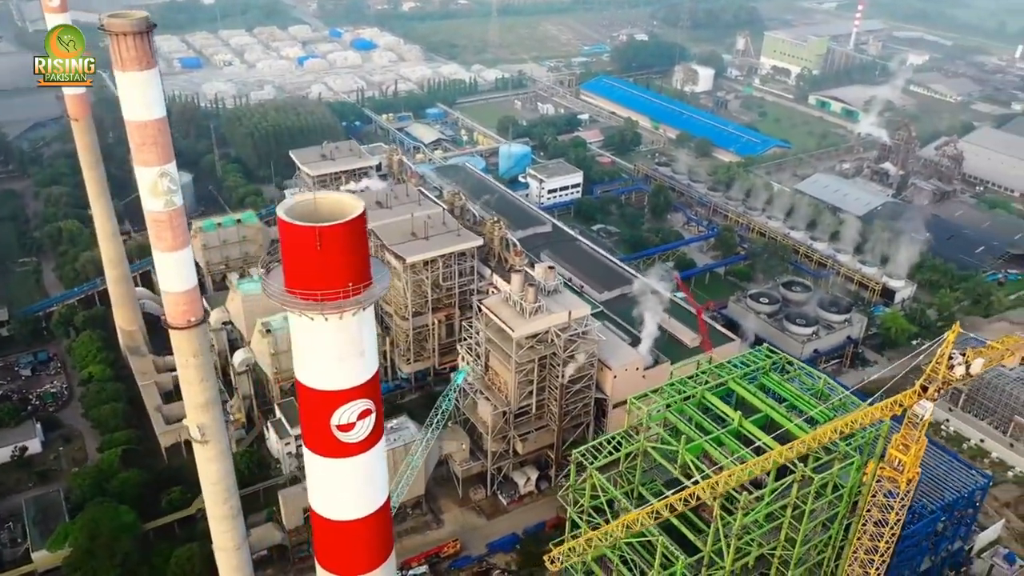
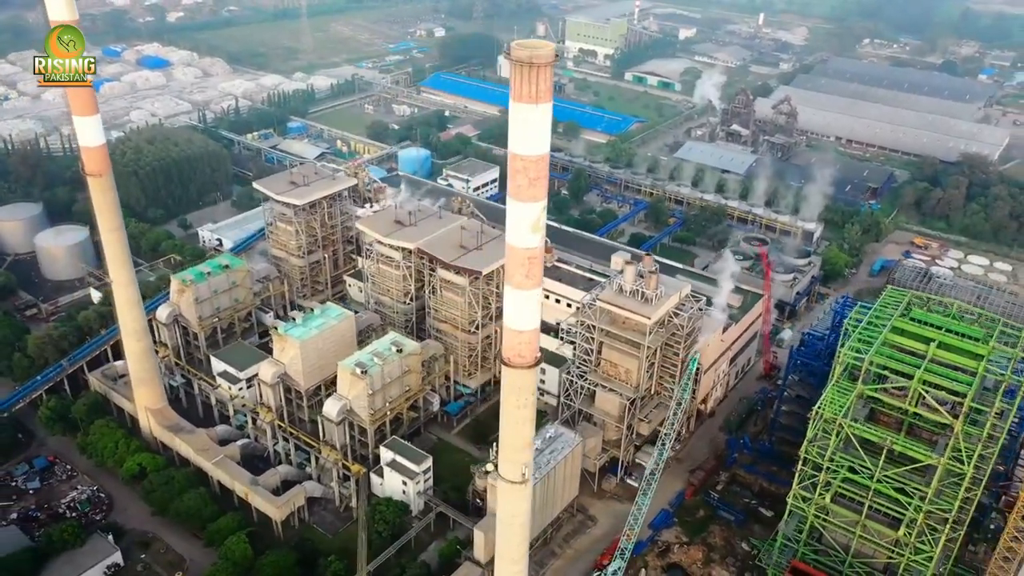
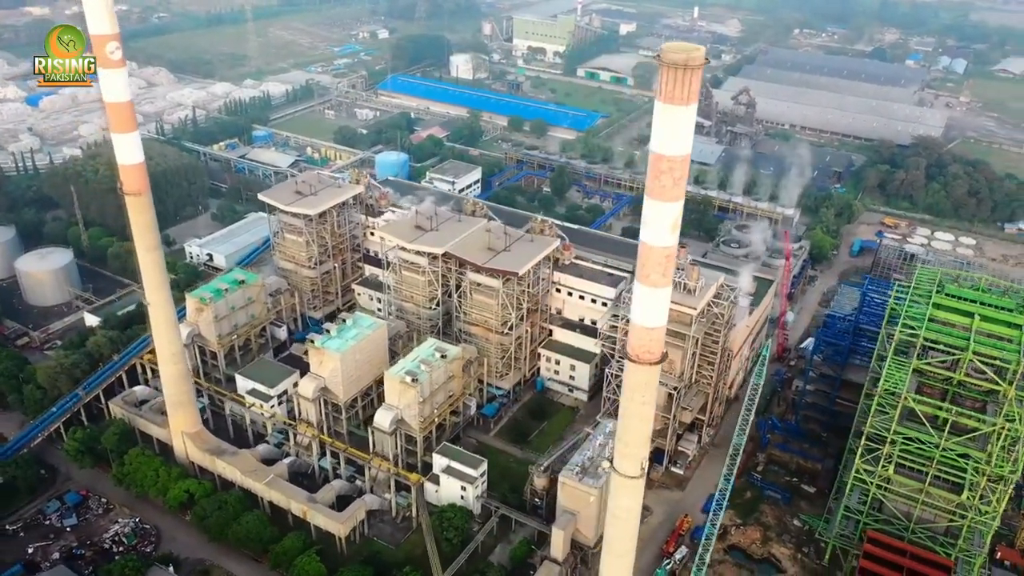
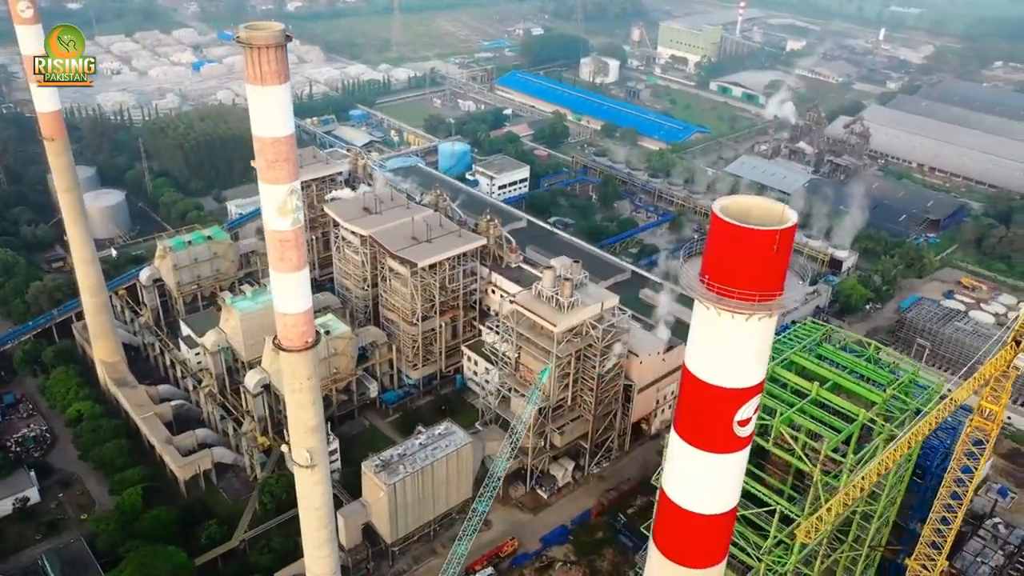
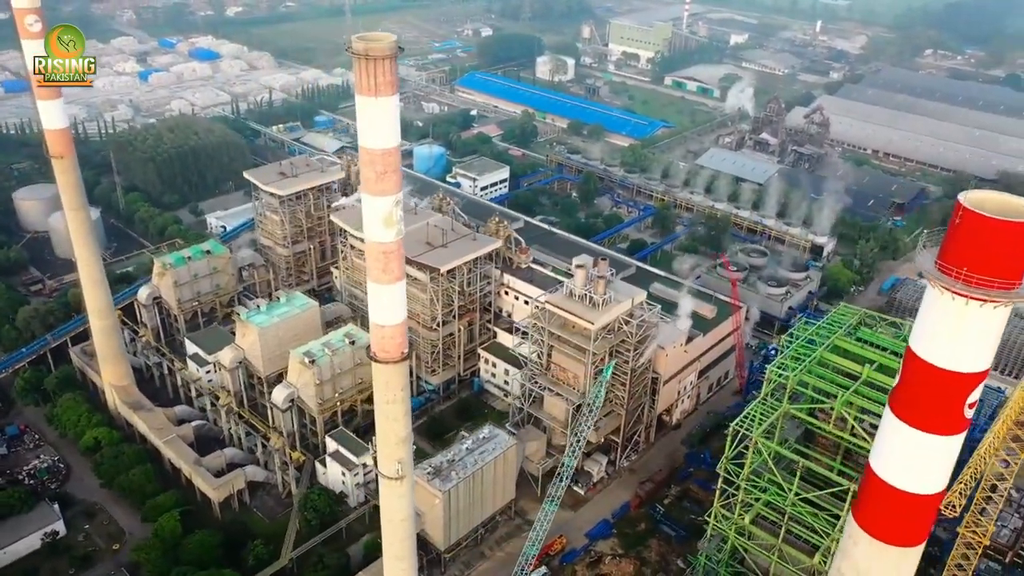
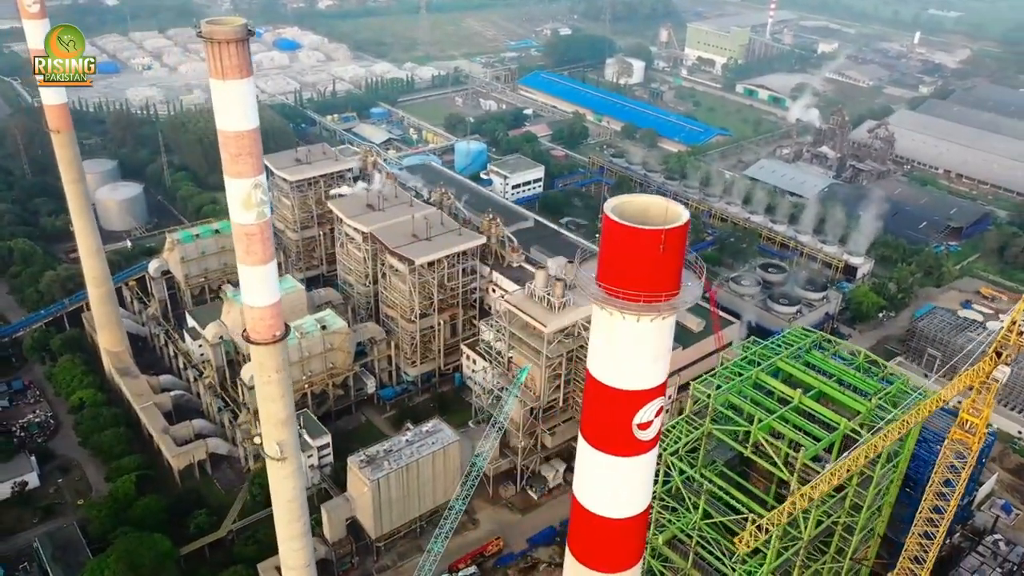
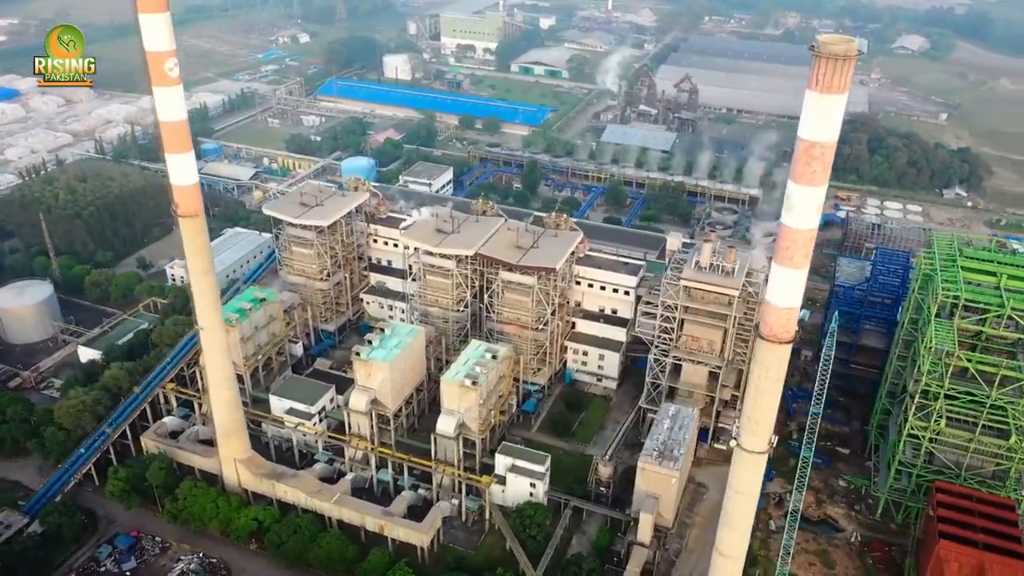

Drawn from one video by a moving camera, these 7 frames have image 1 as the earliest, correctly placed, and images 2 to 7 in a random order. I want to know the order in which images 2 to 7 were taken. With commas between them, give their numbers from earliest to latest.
6, 4, 5, 2, 3, 7
